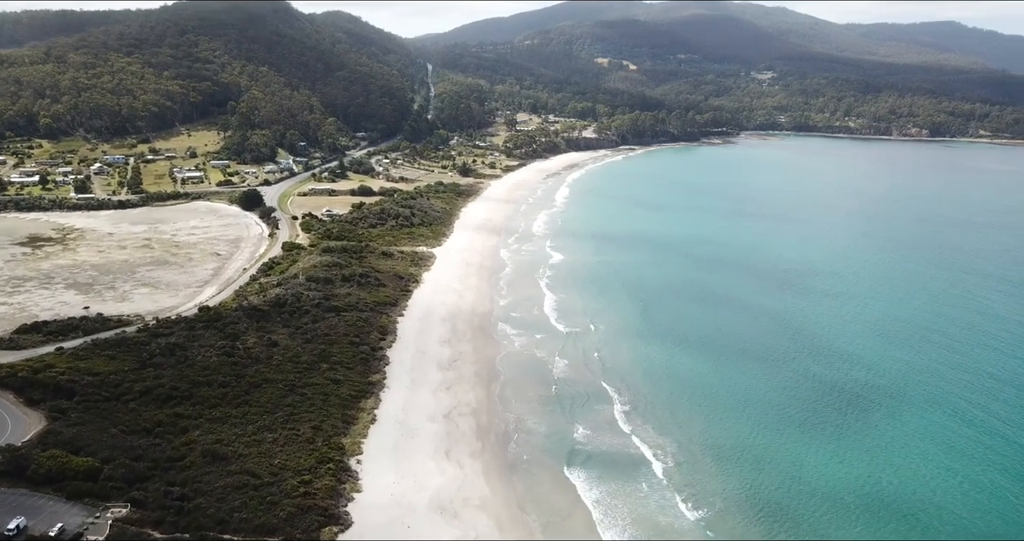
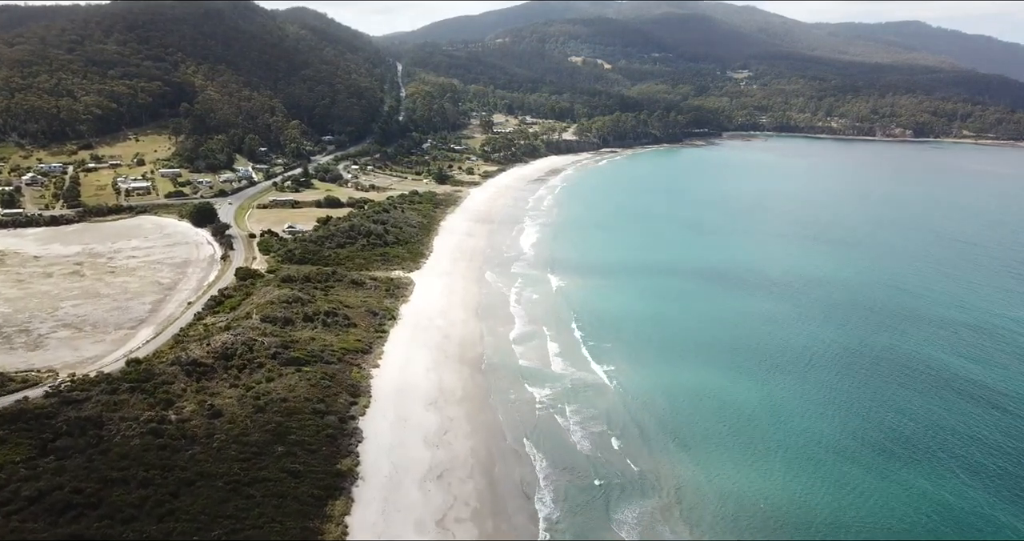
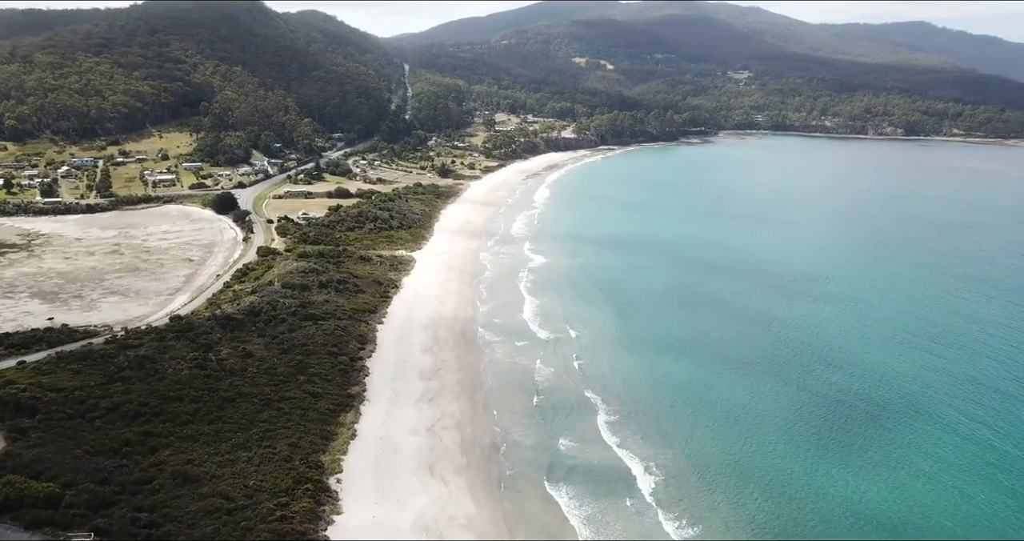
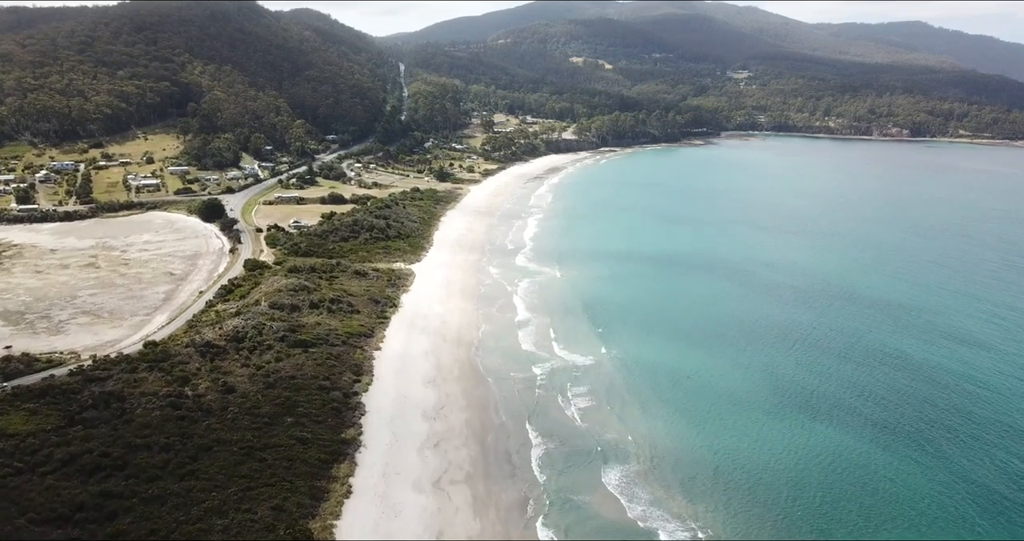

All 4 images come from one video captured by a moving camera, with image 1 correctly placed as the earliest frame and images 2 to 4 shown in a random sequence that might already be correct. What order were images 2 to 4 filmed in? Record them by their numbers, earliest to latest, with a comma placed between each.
3, 4, 2
